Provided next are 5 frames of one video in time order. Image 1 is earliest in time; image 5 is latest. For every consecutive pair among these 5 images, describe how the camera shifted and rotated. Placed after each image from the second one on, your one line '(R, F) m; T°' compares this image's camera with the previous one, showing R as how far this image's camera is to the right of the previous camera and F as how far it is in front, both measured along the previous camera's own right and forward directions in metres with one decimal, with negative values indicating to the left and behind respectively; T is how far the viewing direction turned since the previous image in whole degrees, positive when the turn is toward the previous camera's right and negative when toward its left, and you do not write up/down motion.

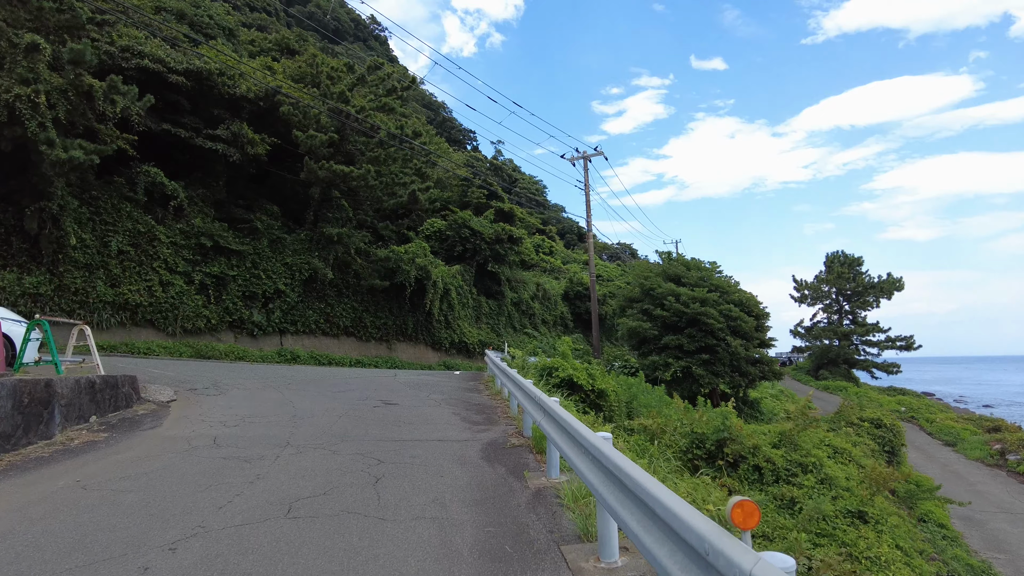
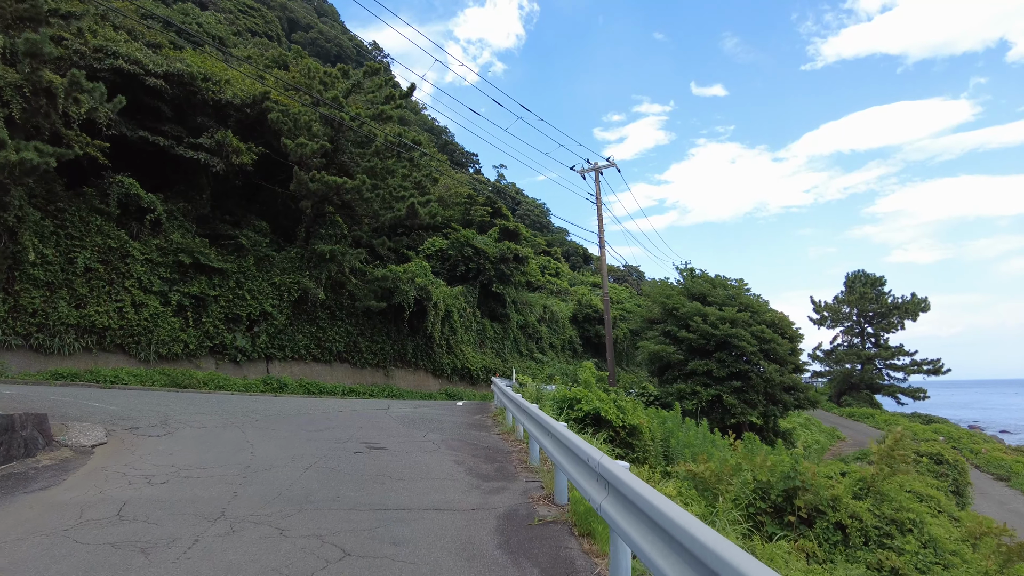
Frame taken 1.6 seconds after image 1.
(-0.2, +1.7) m; 0°
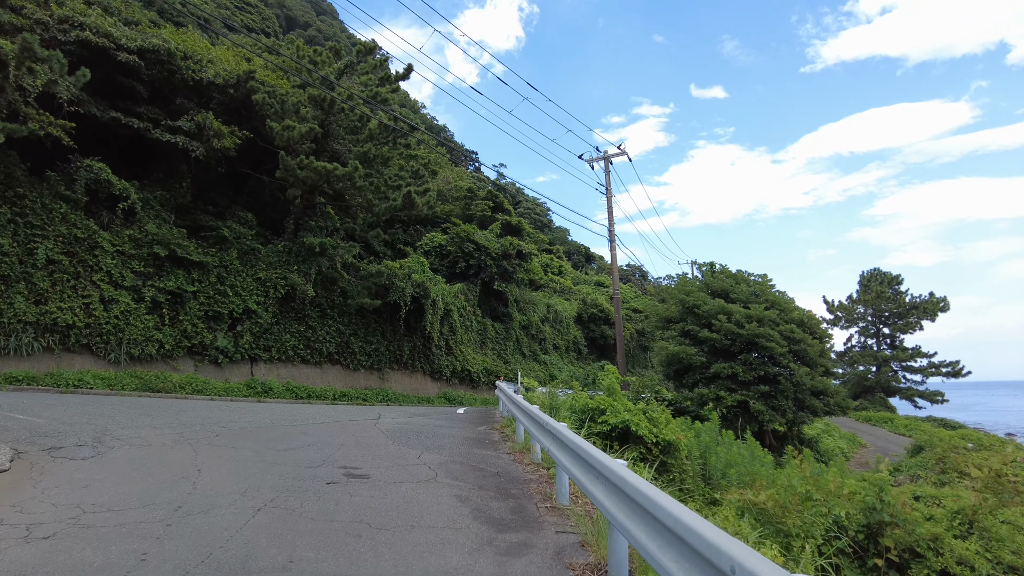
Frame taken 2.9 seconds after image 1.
(-0.2, +1.4) m; 0°
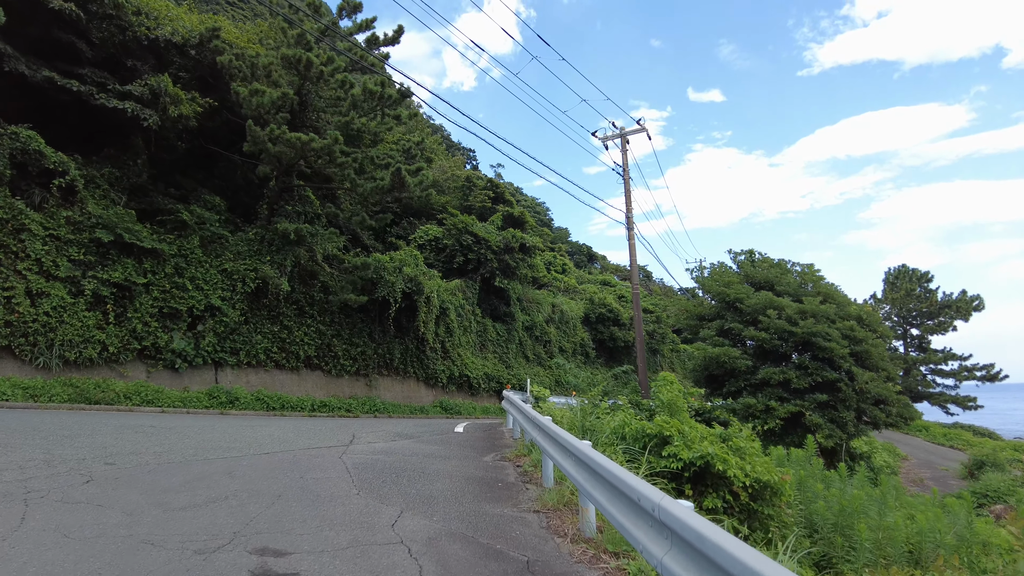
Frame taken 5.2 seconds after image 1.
(-0.2, +2.4) m; 0°
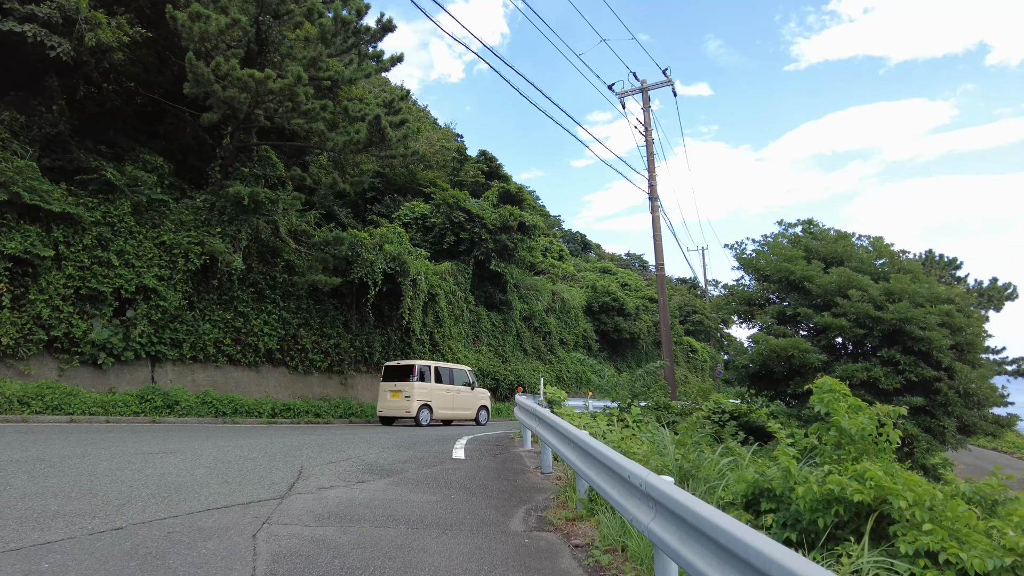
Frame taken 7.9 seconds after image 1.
(-0.4, +2.7) m; +1°
